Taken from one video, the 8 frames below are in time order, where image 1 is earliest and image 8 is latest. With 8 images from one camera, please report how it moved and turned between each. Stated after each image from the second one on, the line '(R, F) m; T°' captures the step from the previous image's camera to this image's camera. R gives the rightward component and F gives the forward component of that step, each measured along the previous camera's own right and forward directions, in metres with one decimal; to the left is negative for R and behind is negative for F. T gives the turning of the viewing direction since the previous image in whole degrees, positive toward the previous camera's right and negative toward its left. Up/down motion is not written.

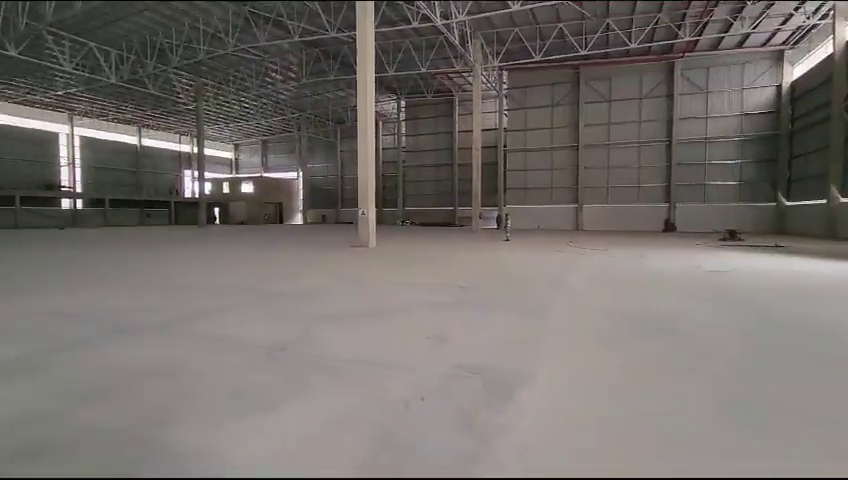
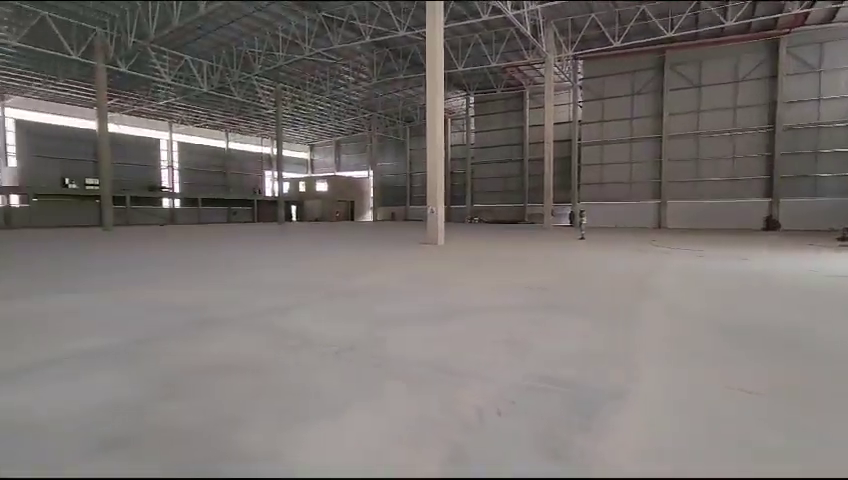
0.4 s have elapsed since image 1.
(0.0, +0.1) m; -9°
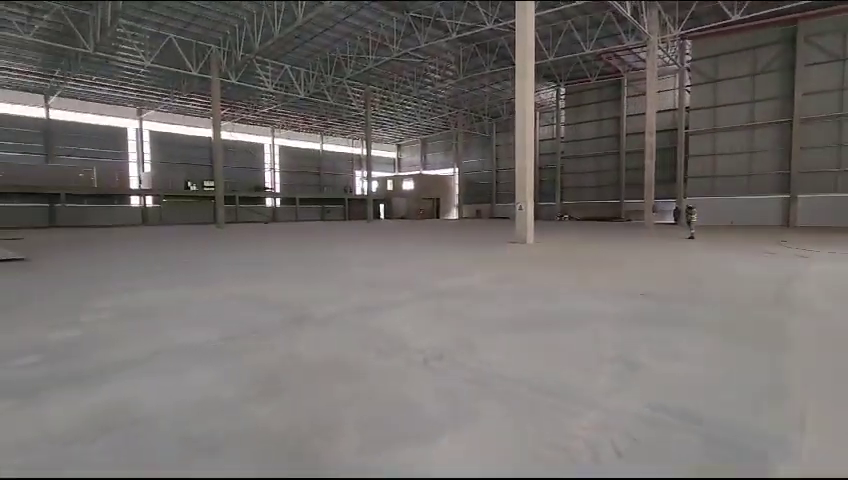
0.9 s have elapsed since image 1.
(0.0, +0.2) m; -11°
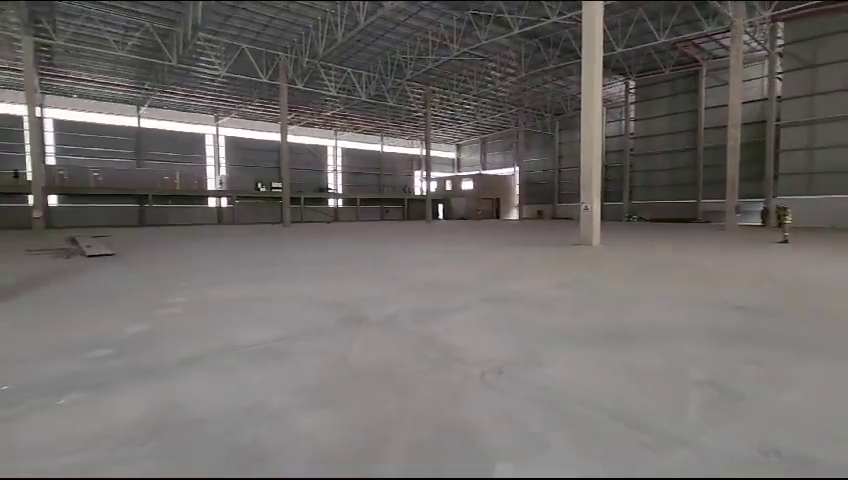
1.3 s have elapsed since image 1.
(0.0, +0.1) m; -8°
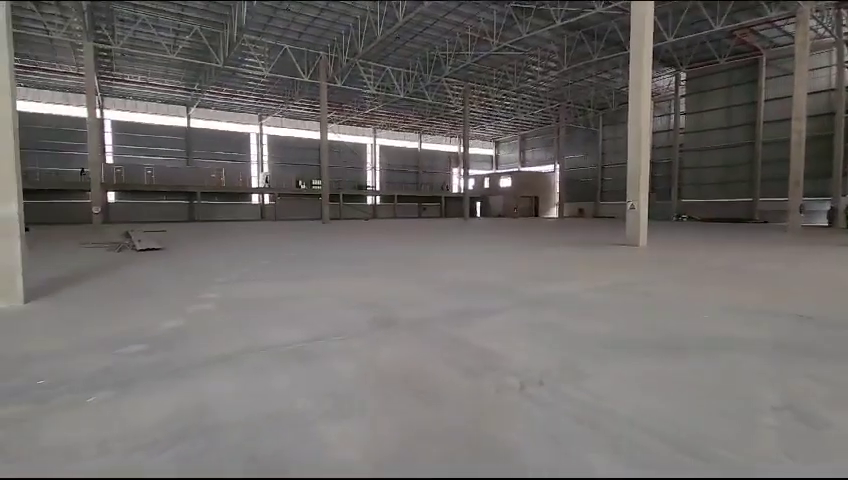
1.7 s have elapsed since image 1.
(0.0, +0.1) m; -5°
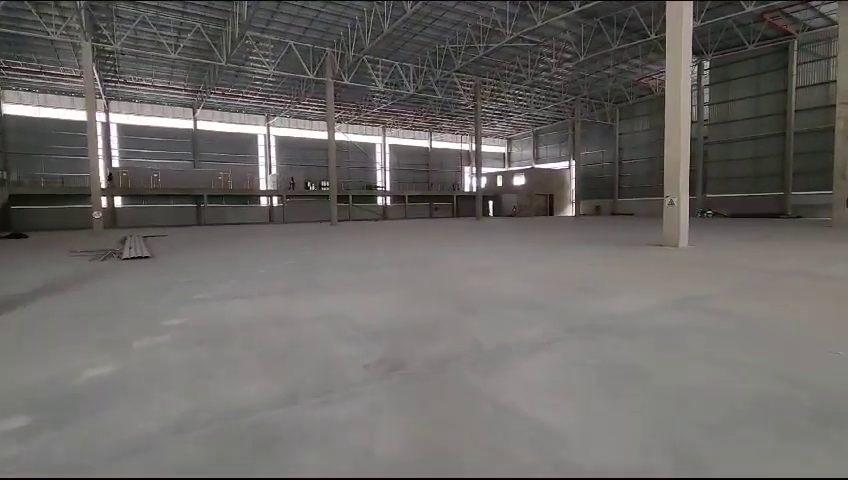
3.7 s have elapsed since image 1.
(0.0, +0.7) m; -1°
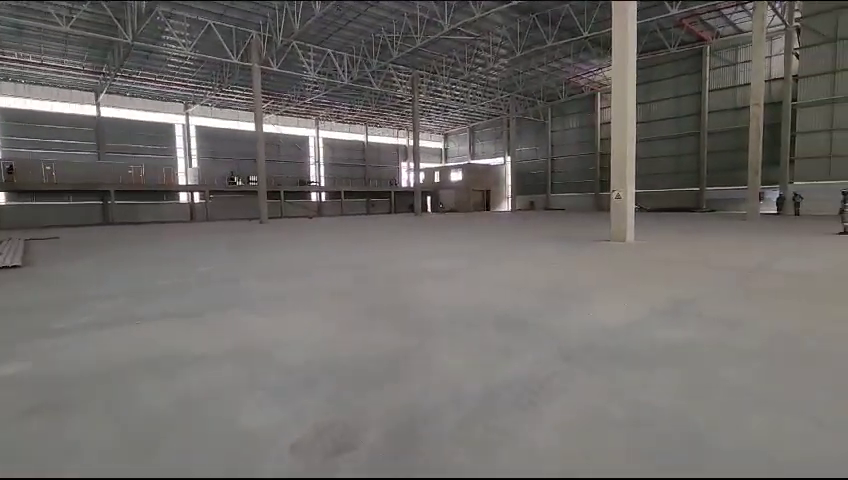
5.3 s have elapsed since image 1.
(-0.1, +0.6) m; +8°
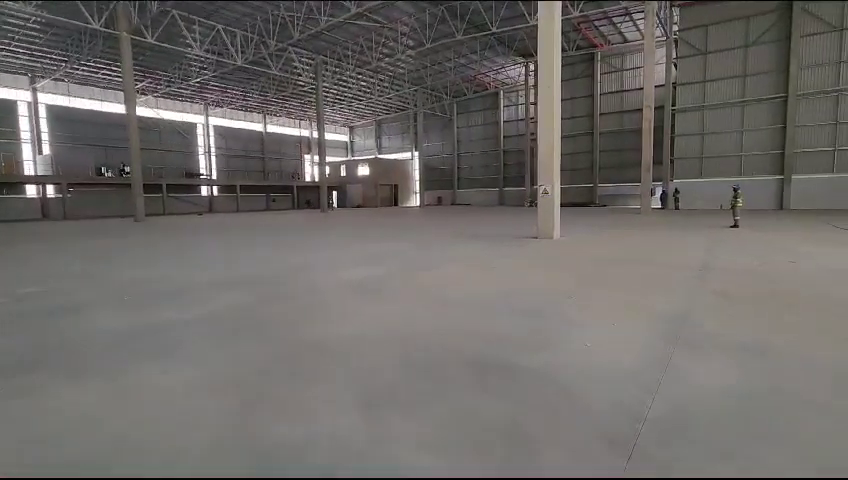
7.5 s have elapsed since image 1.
(-0.2, +0.8) m; +12°
